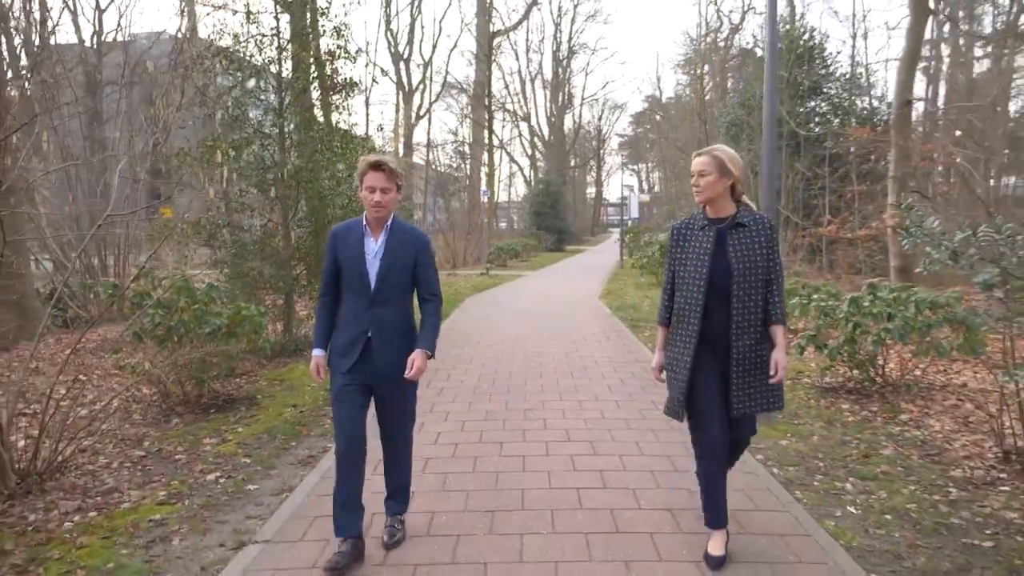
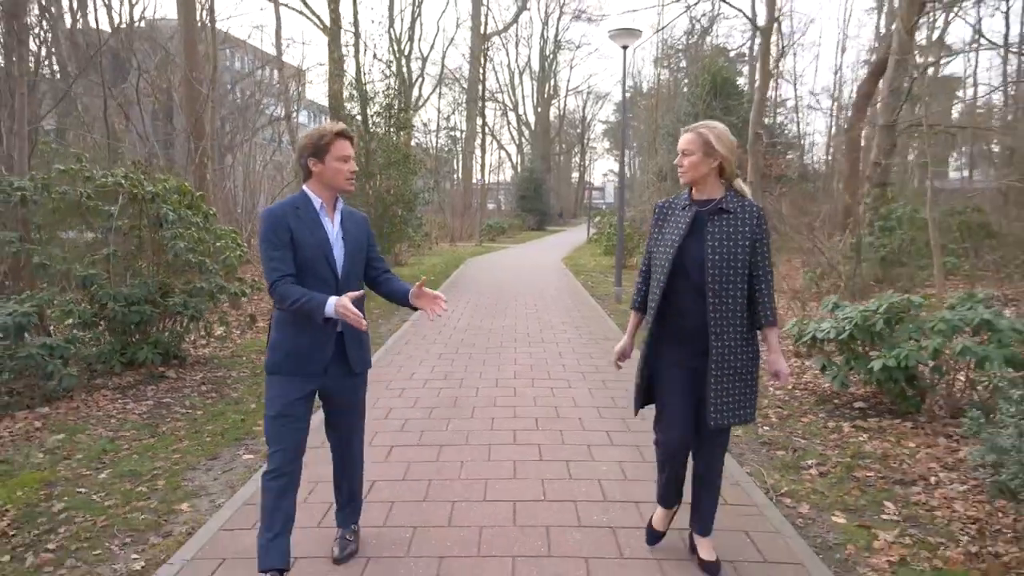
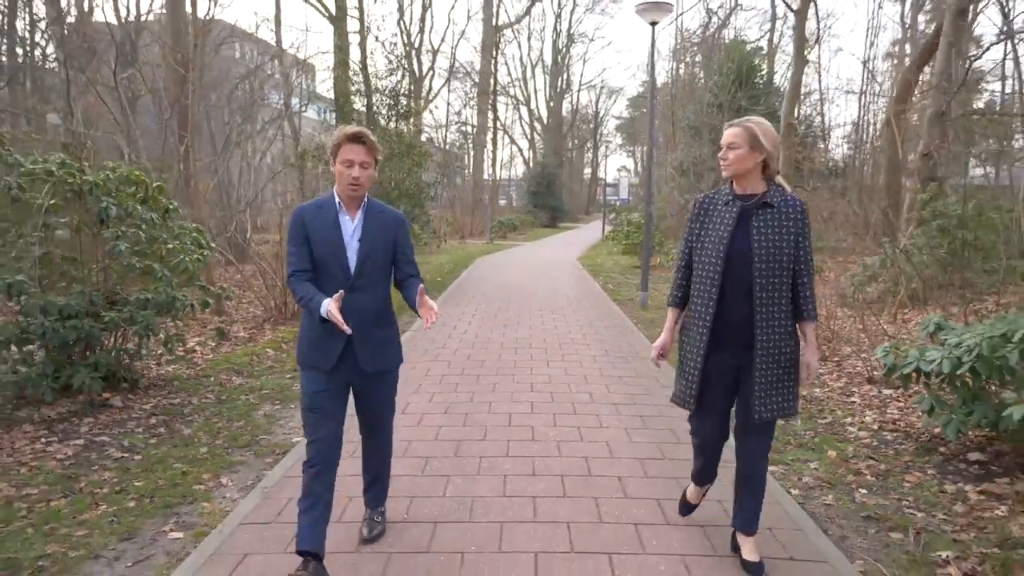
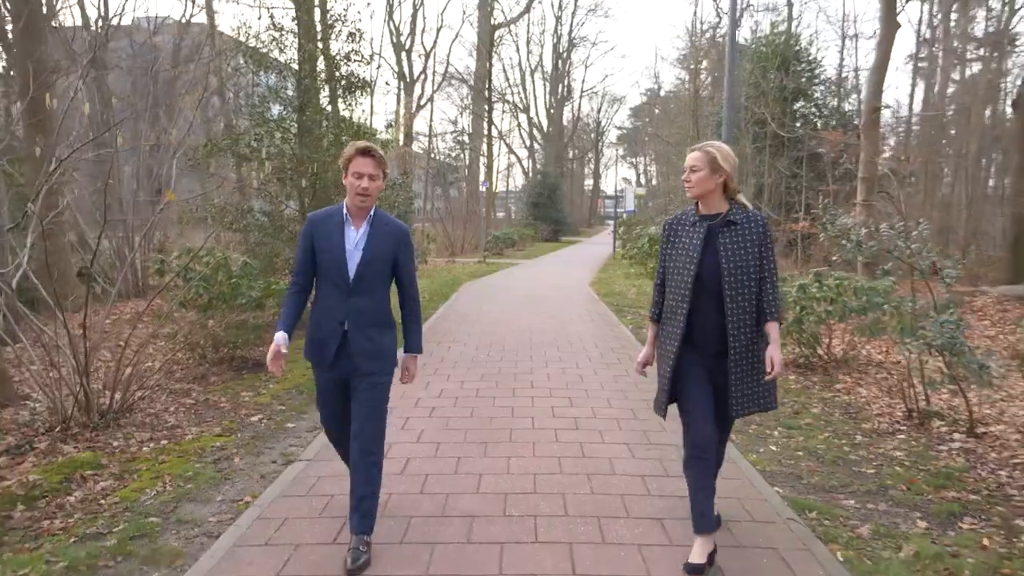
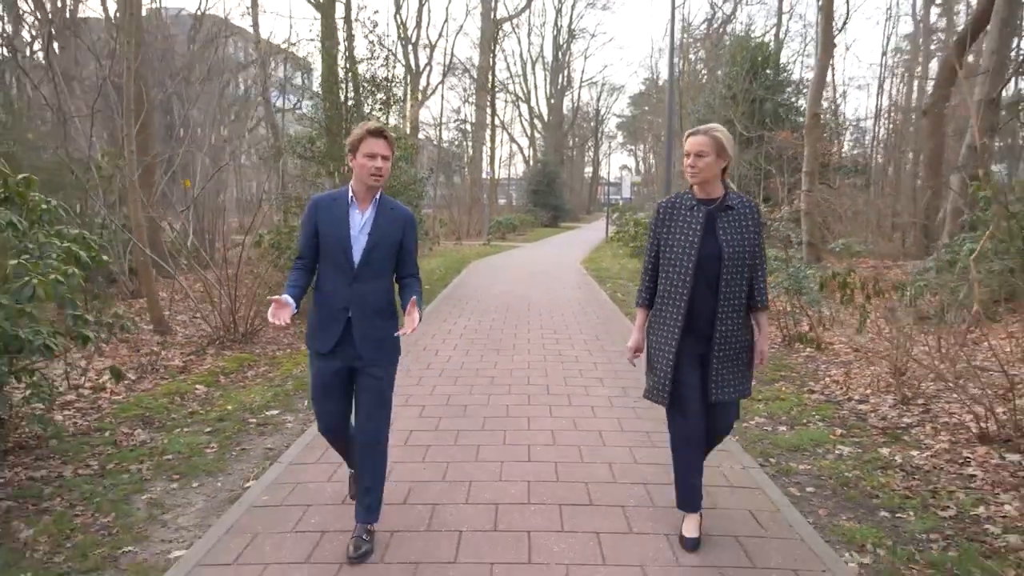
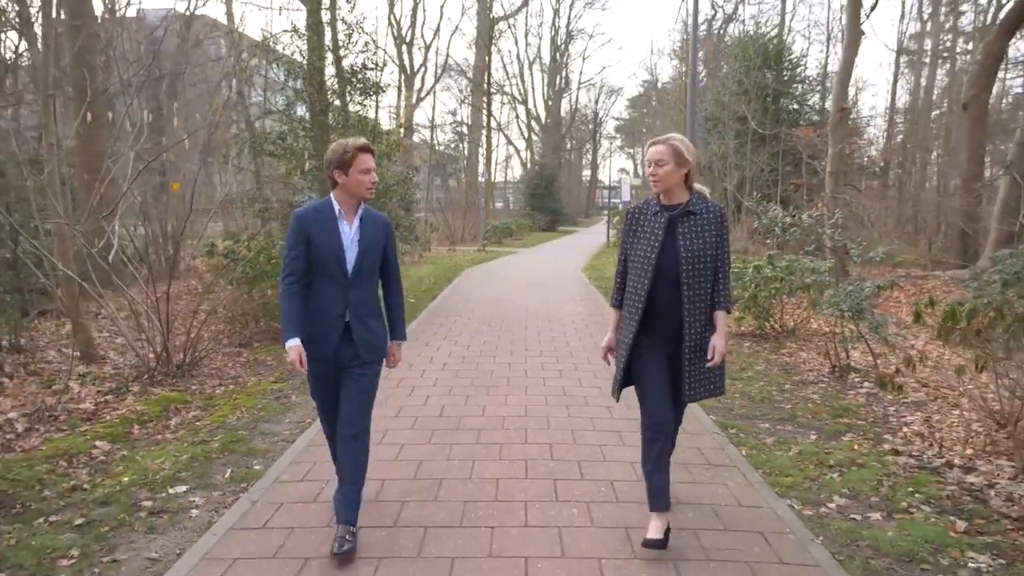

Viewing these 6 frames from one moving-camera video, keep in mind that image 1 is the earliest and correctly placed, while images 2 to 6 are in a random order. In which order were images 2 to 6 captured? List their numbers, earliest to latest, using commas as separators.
4, 6, 5, 3, 2
